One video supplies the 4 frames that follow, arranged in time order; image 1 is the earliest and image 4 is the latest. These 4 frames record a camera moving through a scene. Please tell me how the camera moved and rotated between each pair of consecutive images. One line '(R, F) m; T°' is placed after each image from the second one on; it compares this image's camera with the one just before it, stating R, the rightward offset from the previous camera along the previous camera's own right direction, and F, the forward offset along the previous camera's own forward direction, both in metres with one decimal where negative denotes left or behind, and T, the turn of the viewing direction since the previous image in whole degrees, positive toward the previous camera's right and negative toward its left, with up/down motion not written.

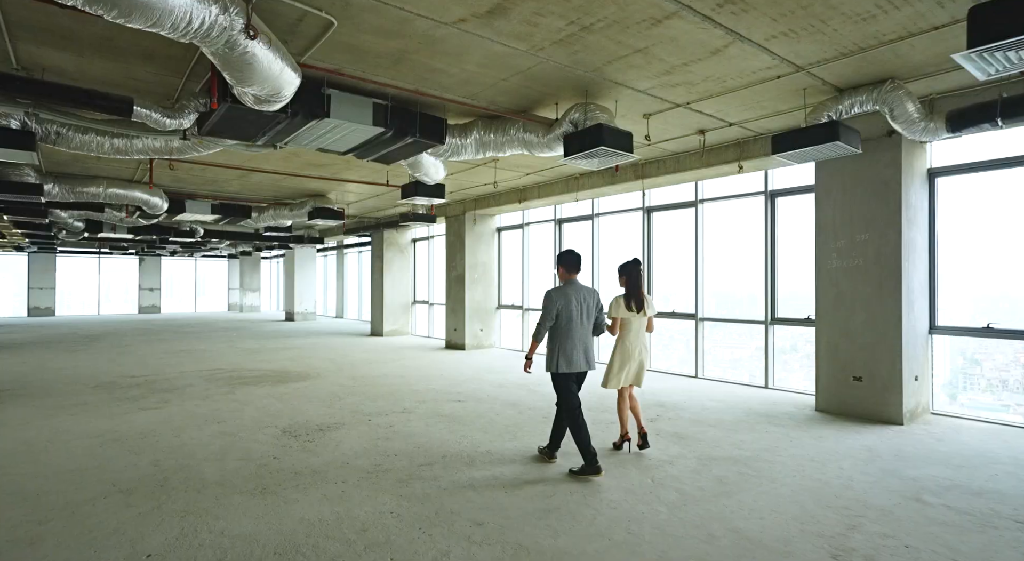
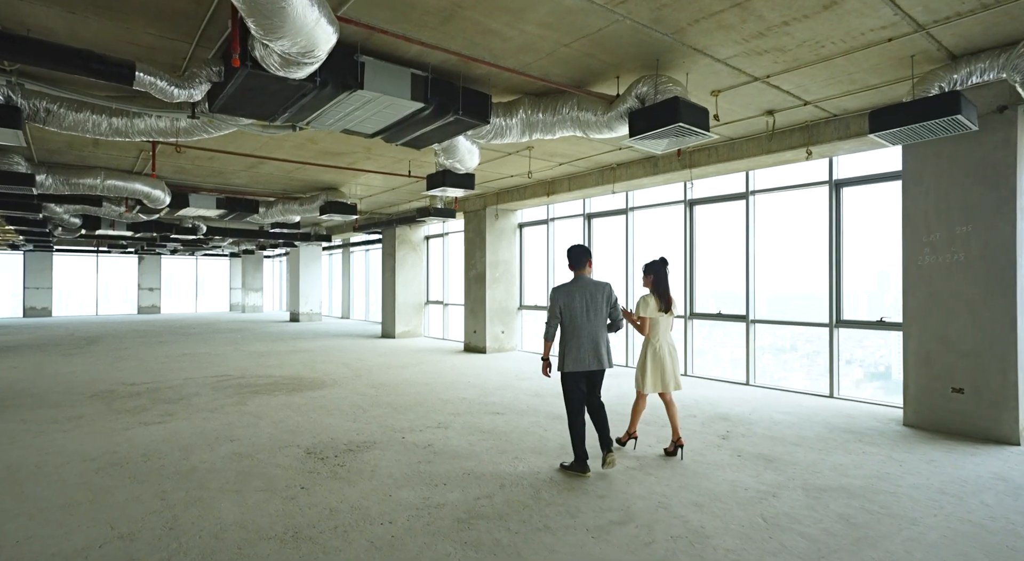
(-0.5, +0.7) m; 0°
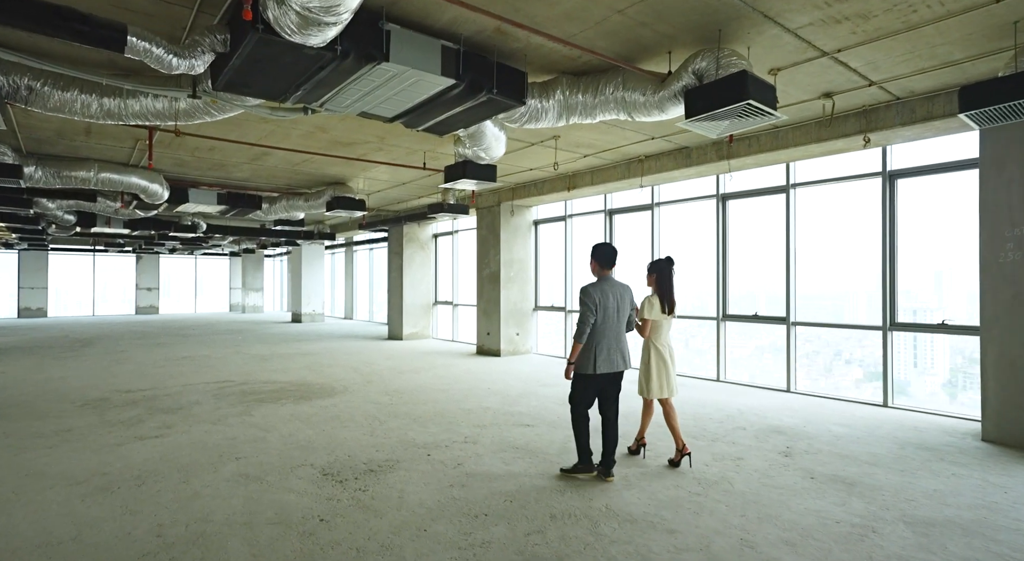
(-0.3, +0.5) m; 0°
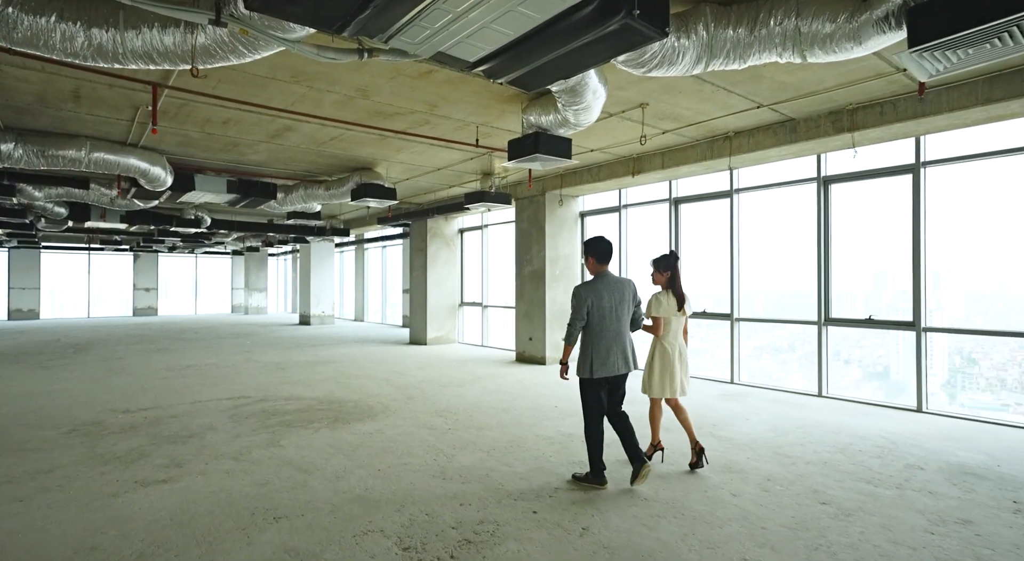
(-0.8, +1.2) m; 0°
